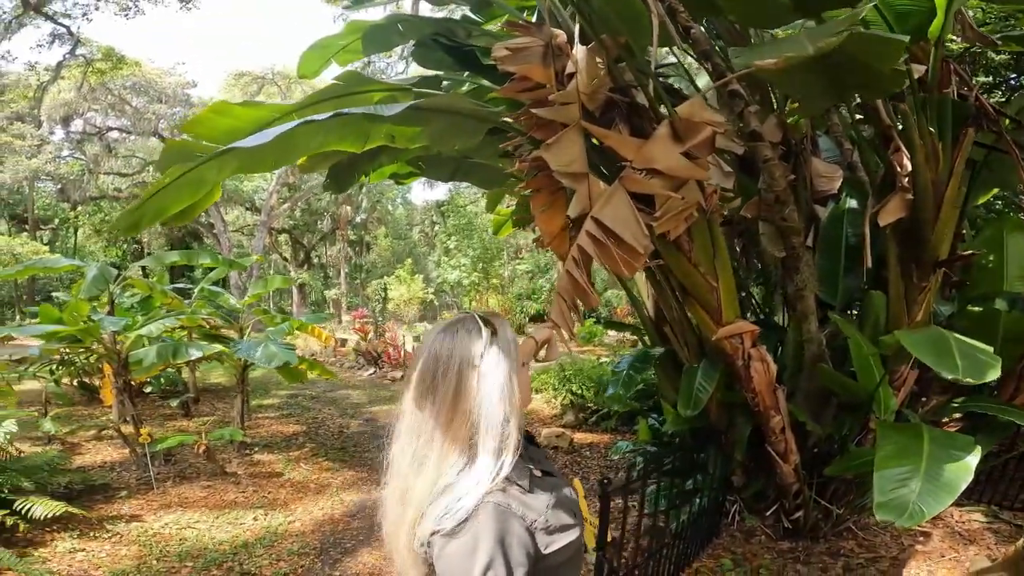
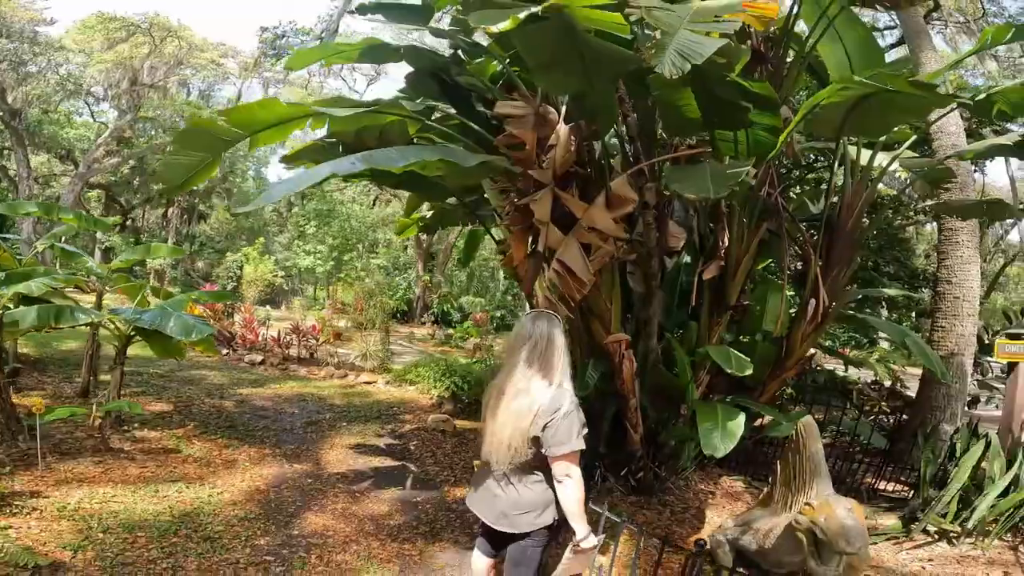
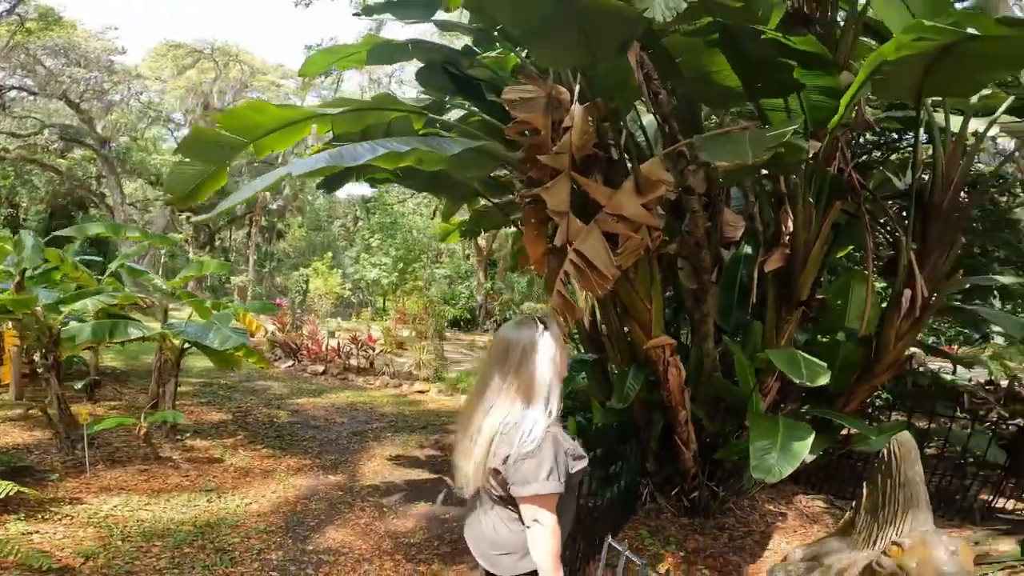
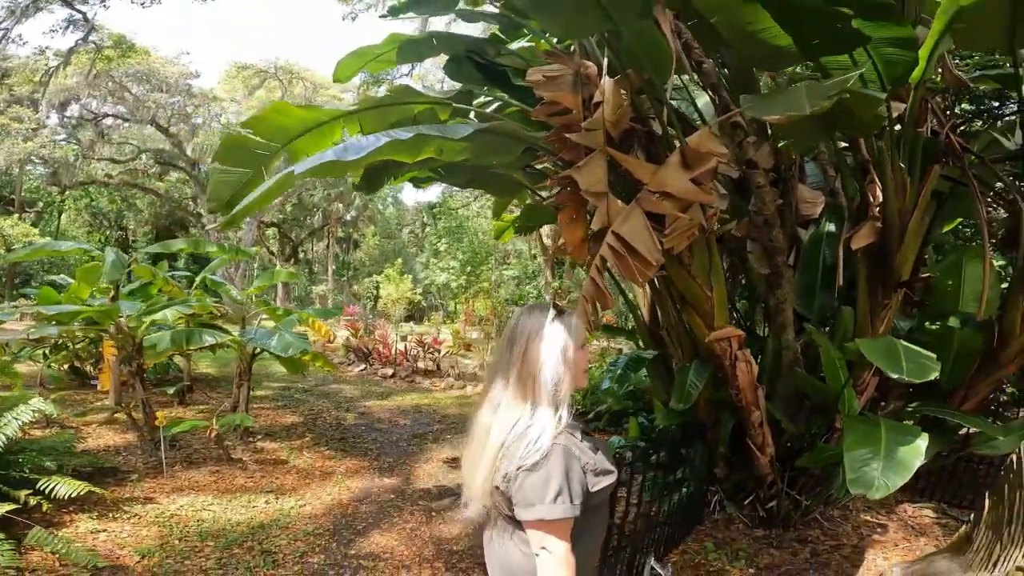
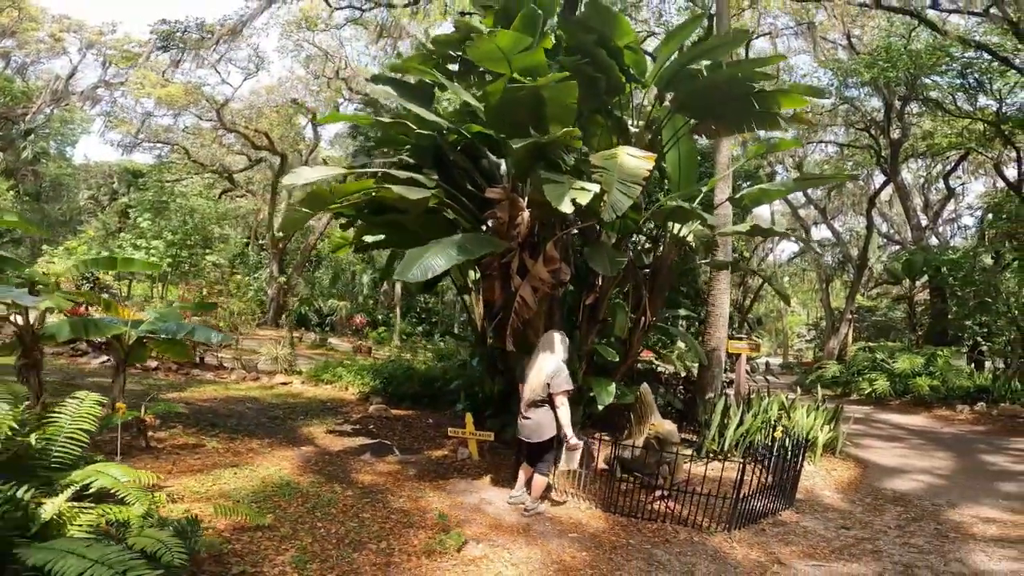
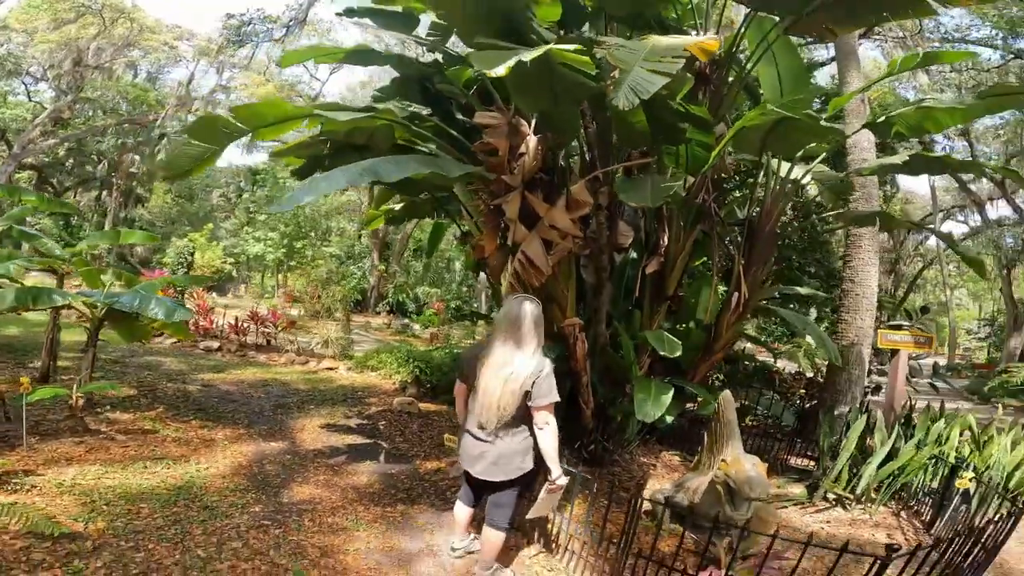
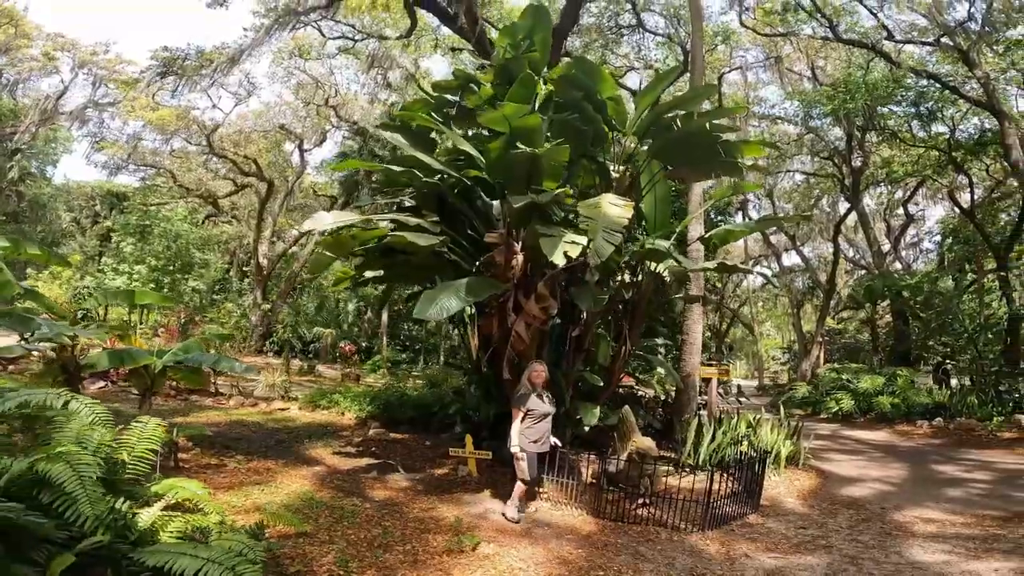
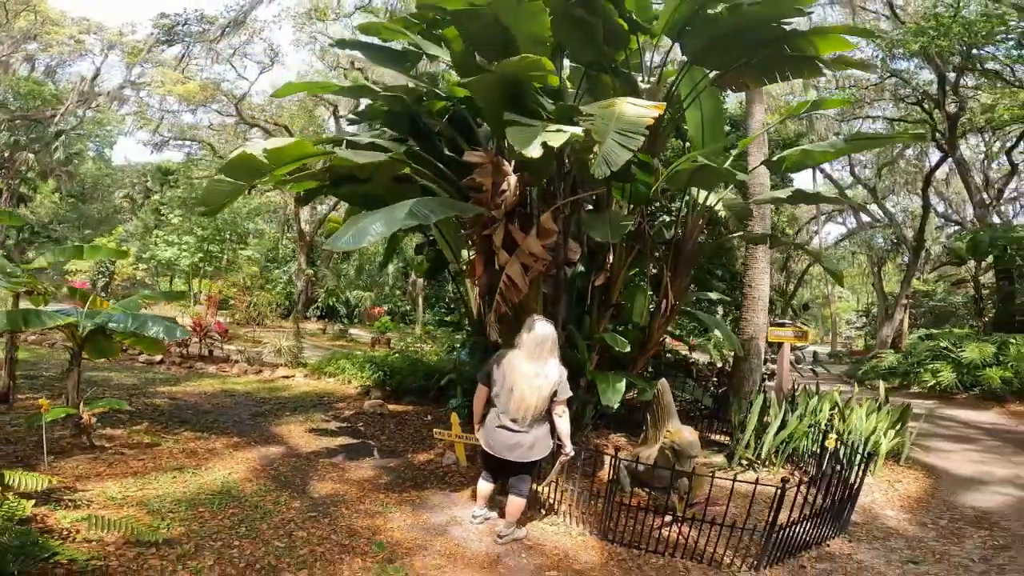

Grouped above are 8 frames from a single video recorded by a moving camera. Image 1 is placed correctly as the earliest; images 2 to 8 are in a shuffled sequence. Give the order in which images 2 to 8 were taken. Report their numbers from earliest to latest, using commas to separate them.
4, 3, 2, 6, 8, 5, 7
